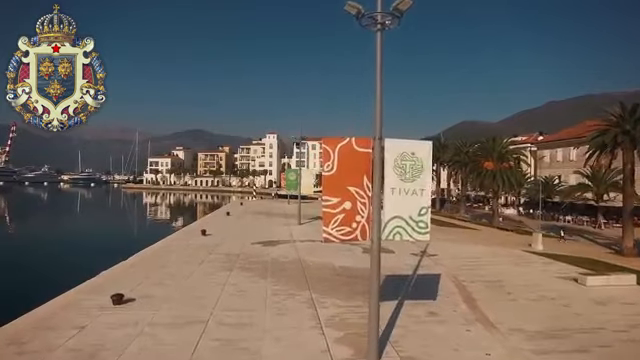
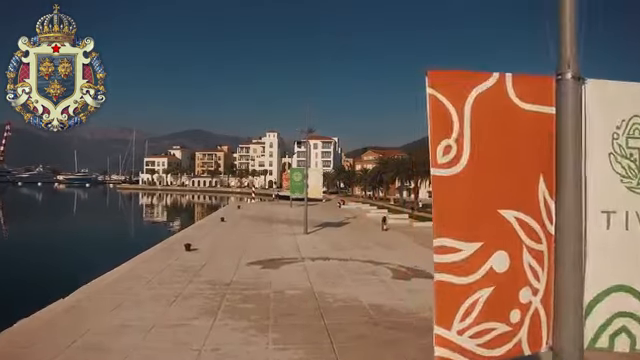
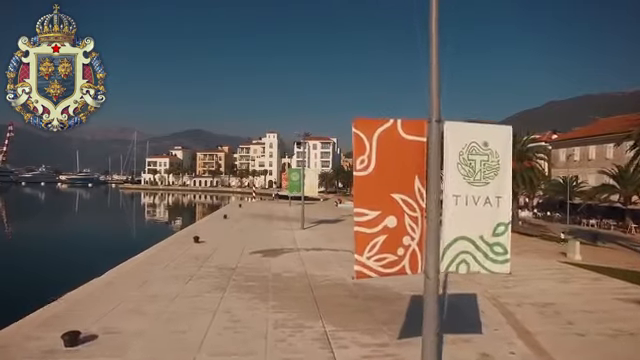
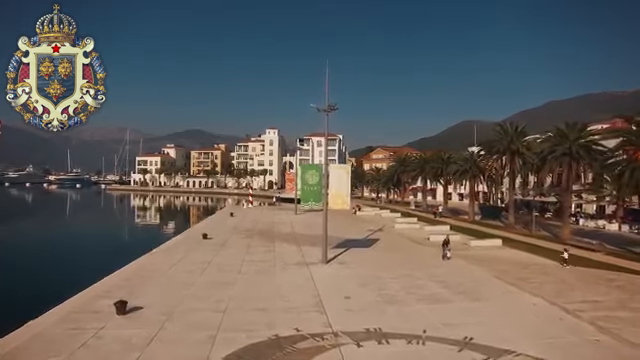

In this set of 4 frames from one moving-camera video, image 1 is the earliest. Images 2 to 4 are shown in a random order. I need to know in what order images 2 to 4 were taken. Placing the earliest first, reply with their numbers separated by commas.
3, 2, 4
